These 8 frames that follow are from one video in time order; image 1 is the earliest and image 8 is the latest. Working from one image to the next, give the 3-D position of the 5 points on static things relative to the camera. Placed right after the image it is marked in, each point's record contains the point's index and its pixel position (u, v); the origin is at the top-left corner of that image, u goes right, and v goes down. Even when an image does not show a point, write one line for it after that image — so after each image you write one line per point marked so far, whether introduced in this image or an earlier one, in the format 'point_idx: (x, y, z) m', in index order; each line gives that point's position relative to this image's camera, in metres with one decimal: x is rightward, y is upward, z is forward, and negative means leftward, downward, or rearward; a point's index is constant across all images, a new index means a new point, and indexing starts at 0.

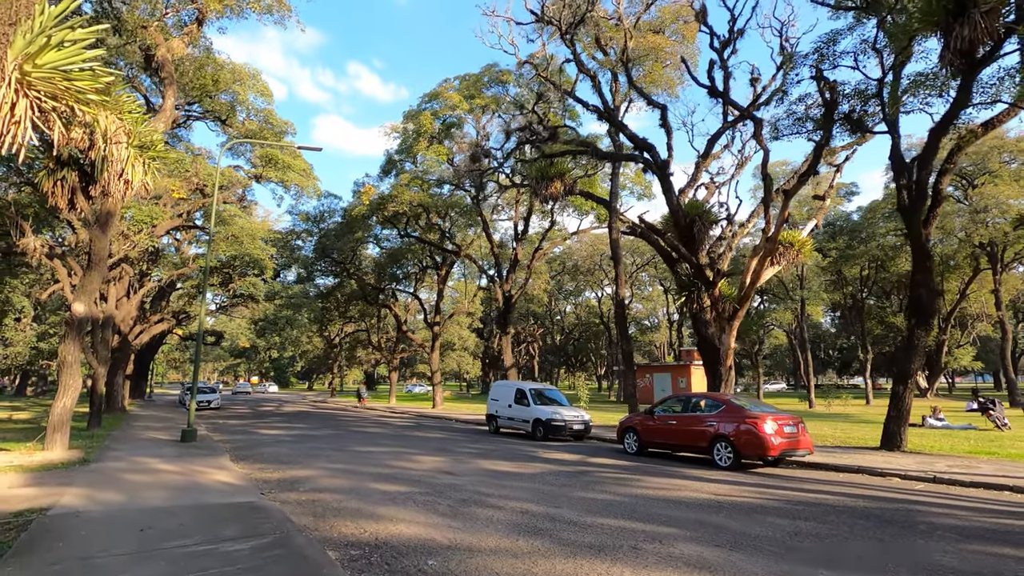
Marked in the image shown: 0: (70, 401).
0: (-9.5, -2.5, +11.4) m
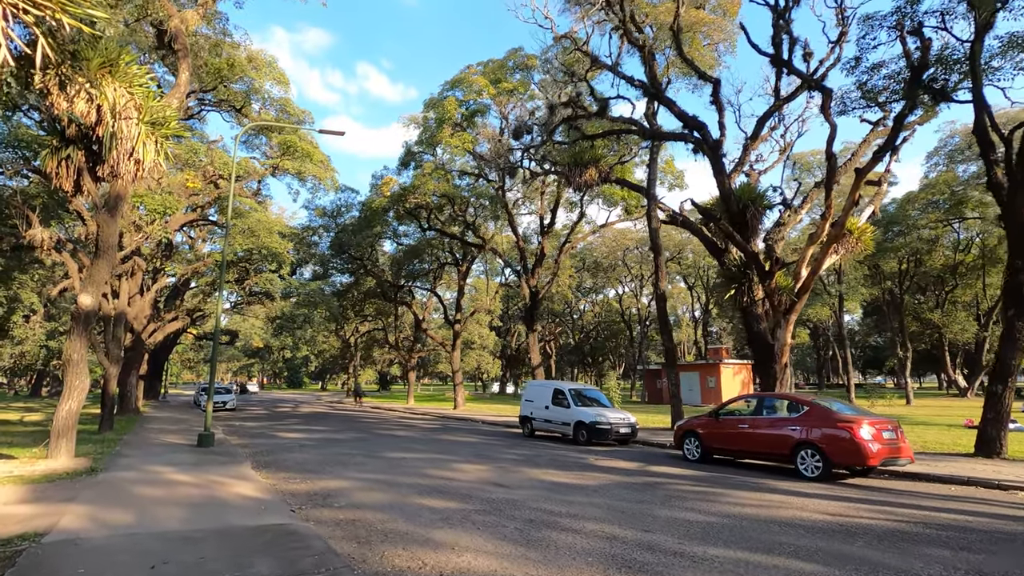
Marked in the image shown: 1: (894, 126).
0: (-8.5, -2.3, +10.3) m
1: (+9.4, +4.0, +13.1) m
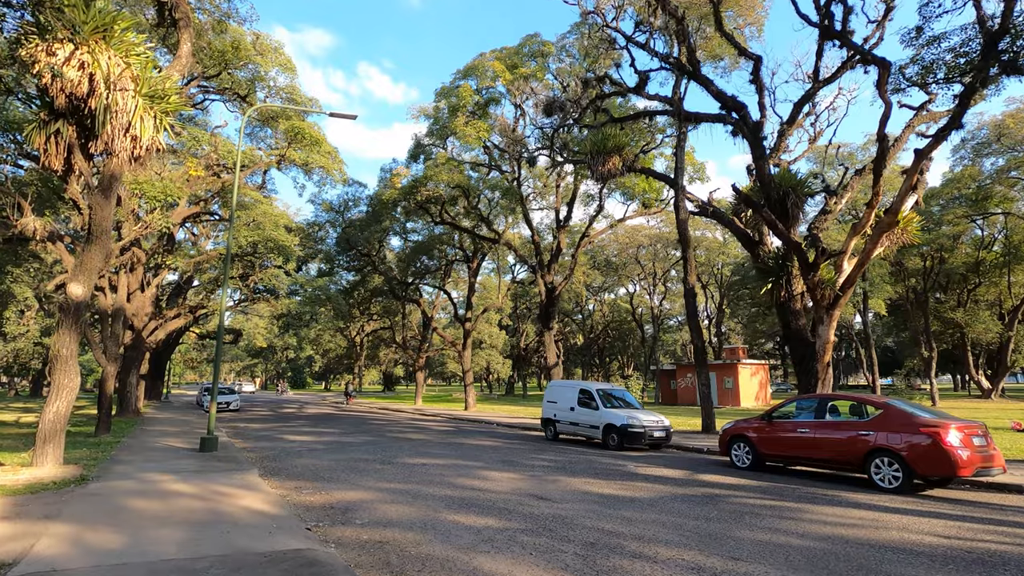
0: (-7.8, -2.1, +9.3) m
1: (+10.1, +4.2, +12.0) m
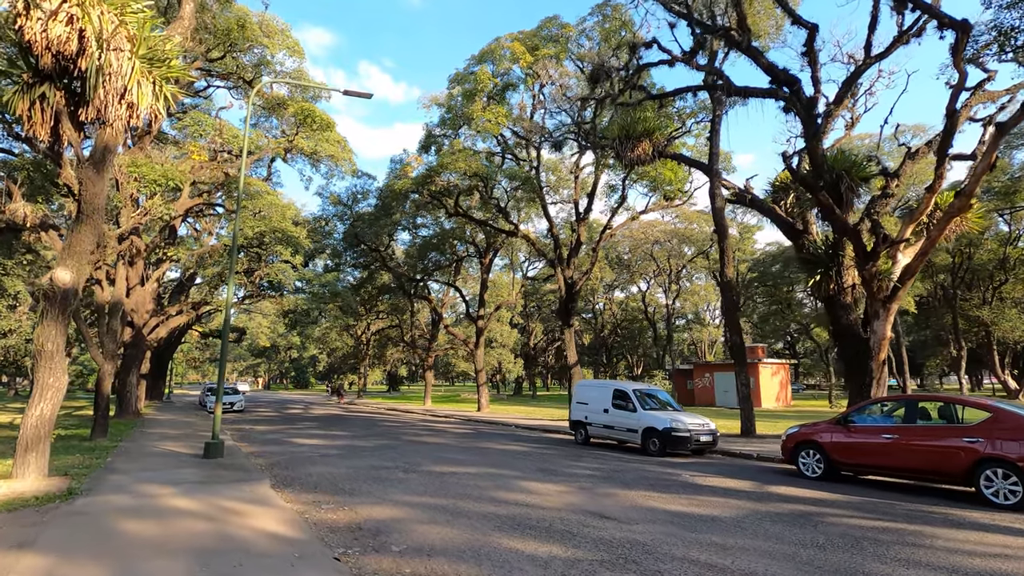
0: (-7.1, -1.9, +8.1) m
1: (+10.9, +4.4, +10.7) m
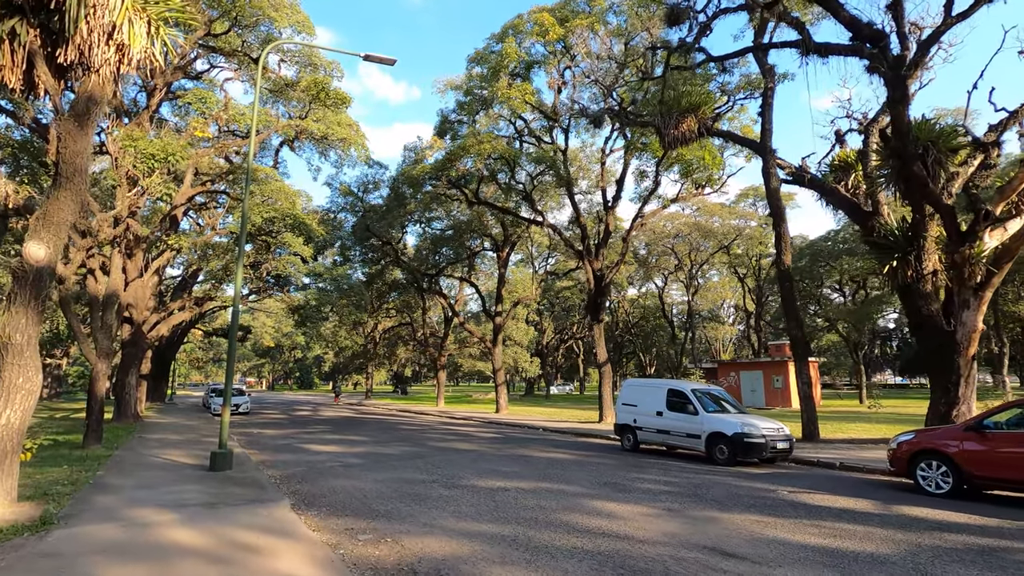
0: (-6.0, -1.6, +6.5) m
1: (+11.8, +4.8, +9.1) m
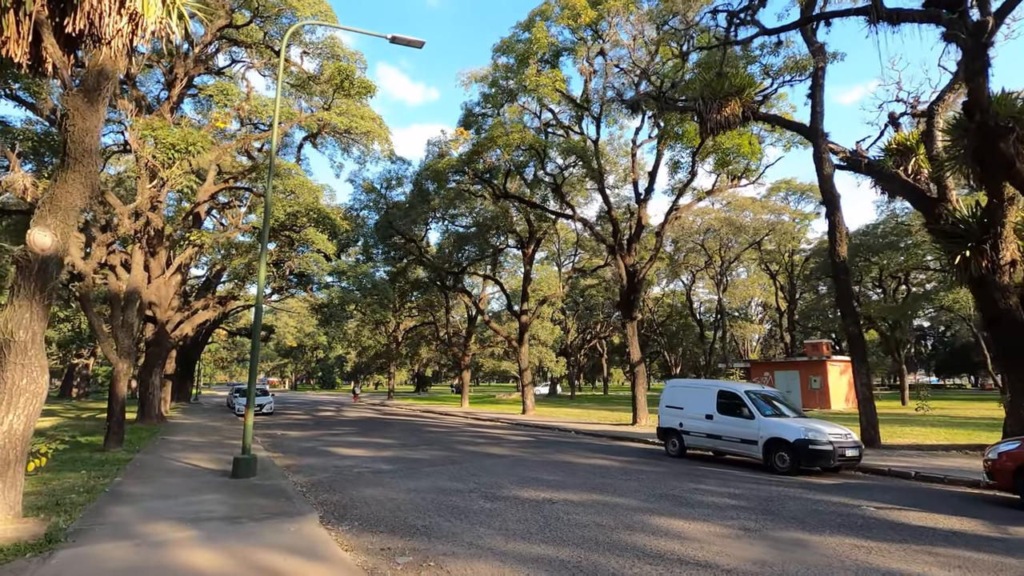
0: (-5.4, -1.5, +5.9) m
1: (+12.5, +4.9, +7.9) m
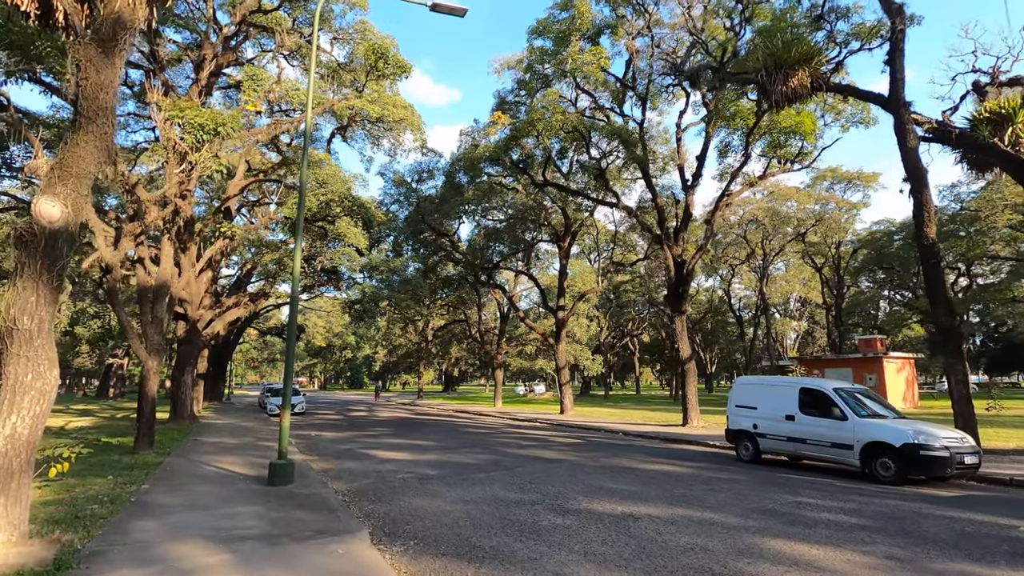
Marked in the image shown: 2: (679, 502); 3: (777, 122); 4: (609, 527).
0: (-4.5, -1.3, +5.0) m
1: (+13.4, +5.3, +6.2) m
2: (+2.4, -3.1, +7.6) m
3: (+9.7, +6.0, +19.3) m
4: (+1.2, -2.9, +6.5) m
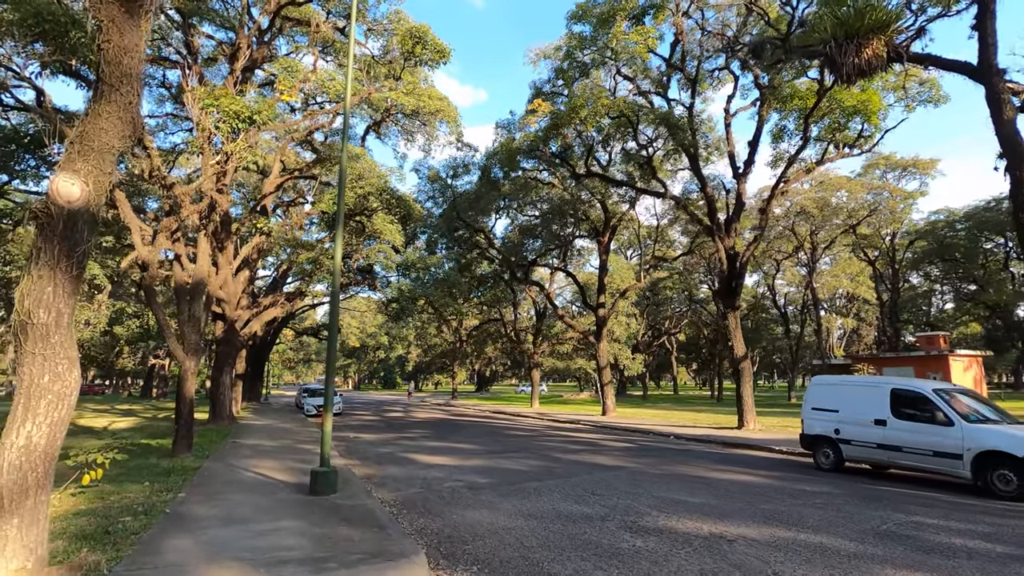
0: (-3.8, -1.2, +4.4) m
1: (+14.1, +5.6, +4.6) m
2: (+3.2, -2.9, +6.6) m
3: (+11.1, +6.2, +17.9) m
4: (+2.0, -2.7, +5.6) m
